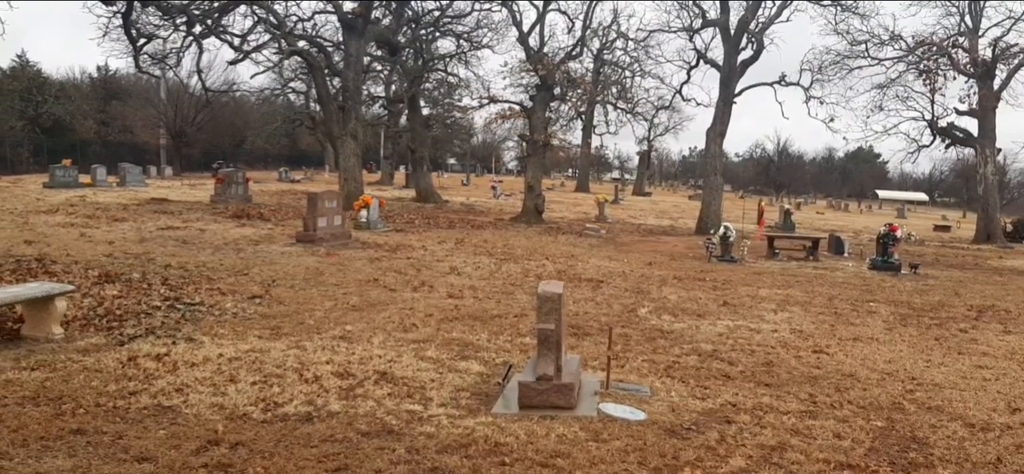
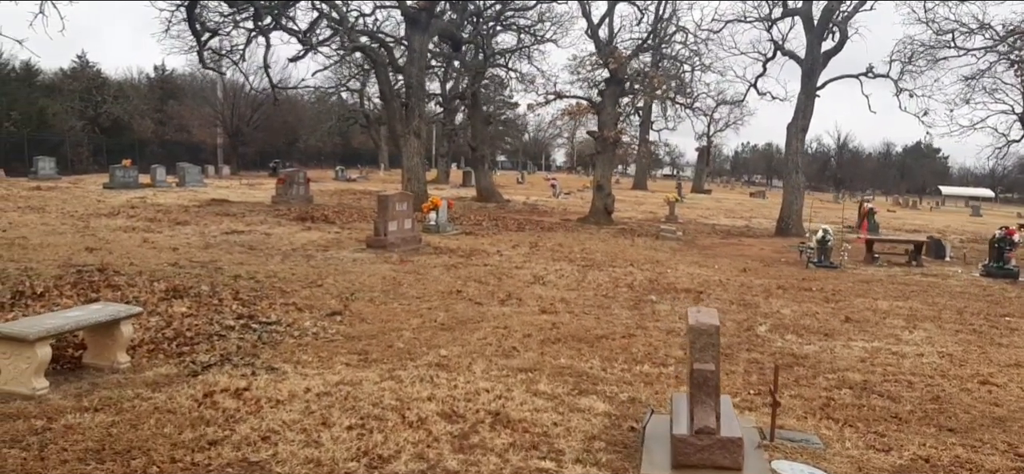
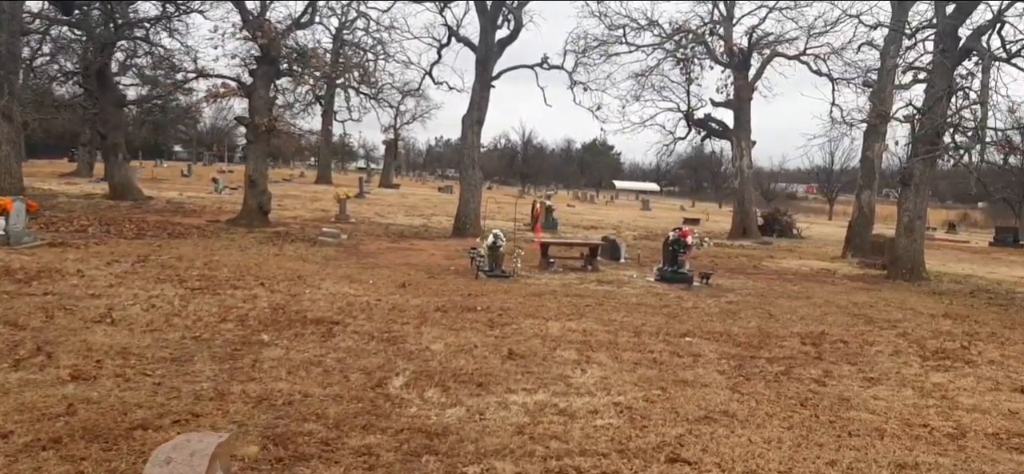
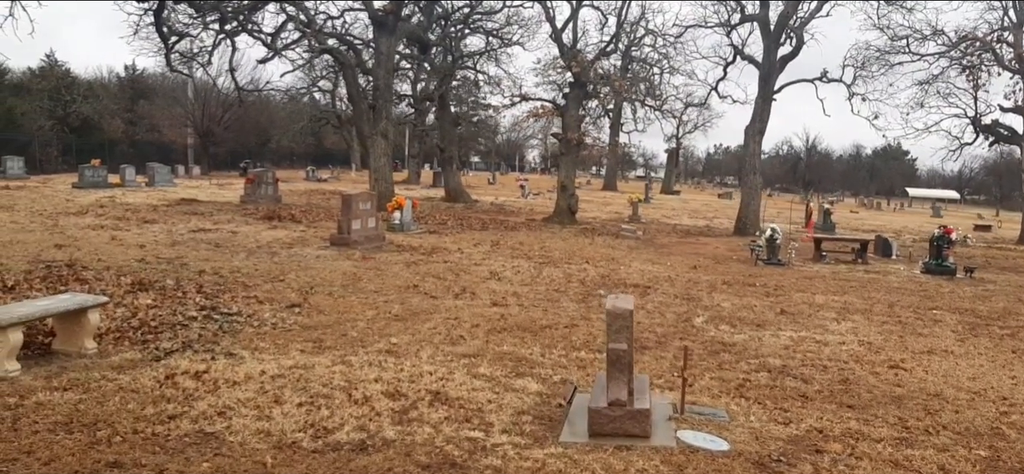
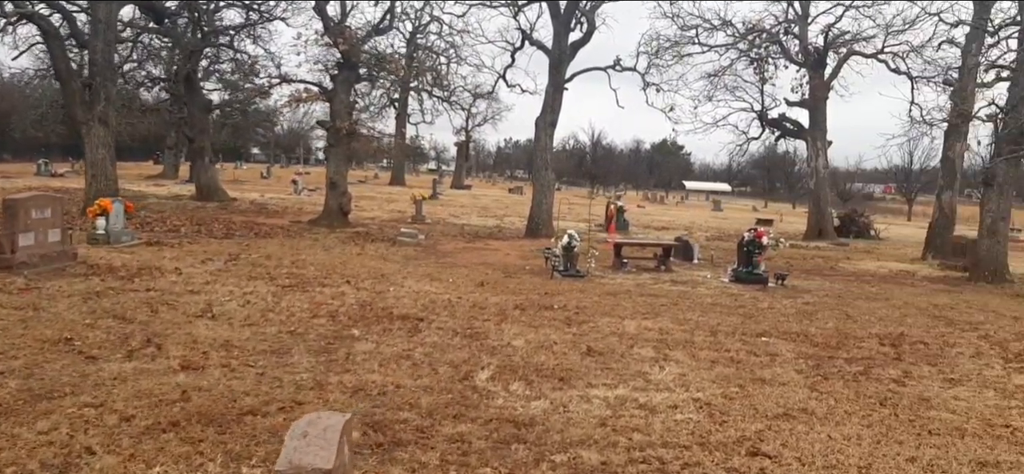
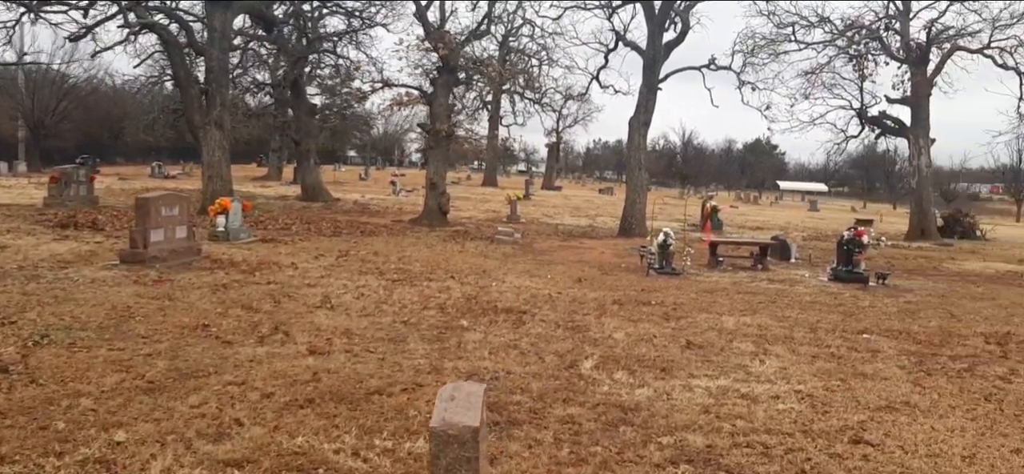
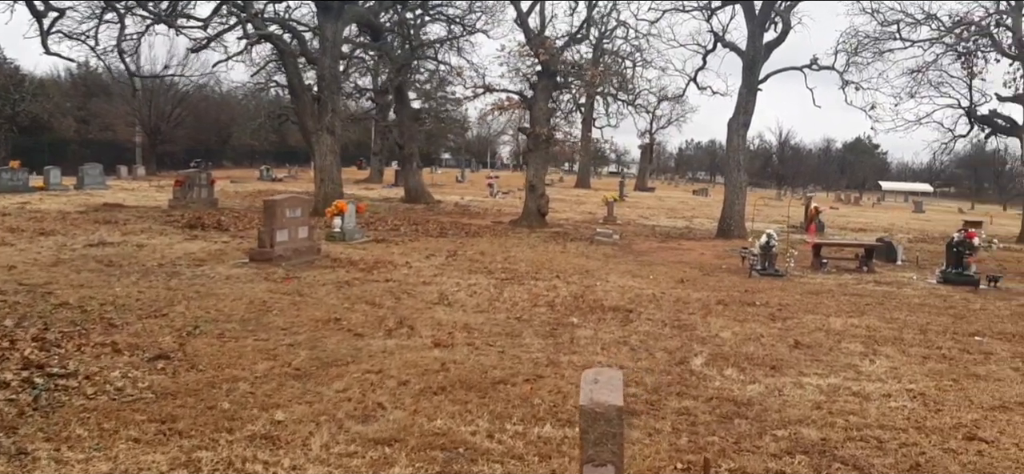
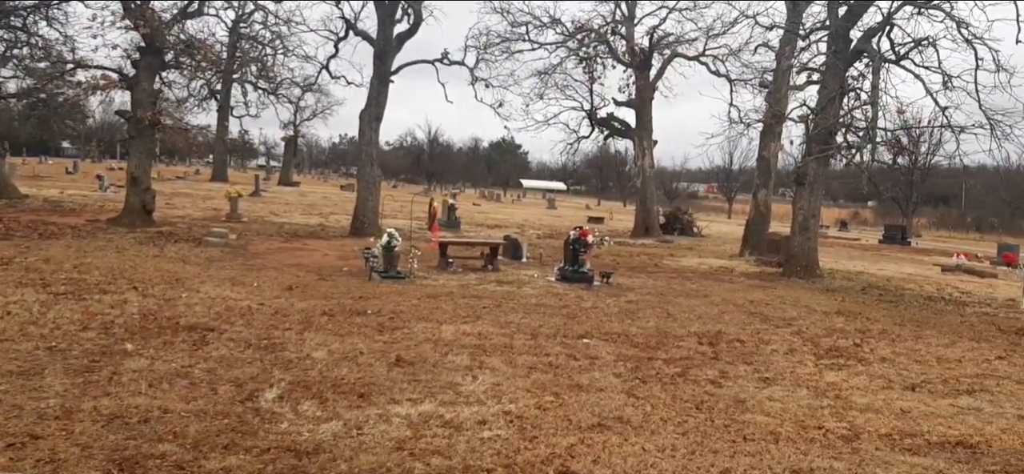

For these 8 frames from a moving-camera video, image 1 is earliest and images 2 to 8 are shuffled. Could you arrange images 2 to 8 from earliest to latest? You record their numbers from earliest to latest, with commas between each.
4, 2, 7, 6, 5, 3, 8
